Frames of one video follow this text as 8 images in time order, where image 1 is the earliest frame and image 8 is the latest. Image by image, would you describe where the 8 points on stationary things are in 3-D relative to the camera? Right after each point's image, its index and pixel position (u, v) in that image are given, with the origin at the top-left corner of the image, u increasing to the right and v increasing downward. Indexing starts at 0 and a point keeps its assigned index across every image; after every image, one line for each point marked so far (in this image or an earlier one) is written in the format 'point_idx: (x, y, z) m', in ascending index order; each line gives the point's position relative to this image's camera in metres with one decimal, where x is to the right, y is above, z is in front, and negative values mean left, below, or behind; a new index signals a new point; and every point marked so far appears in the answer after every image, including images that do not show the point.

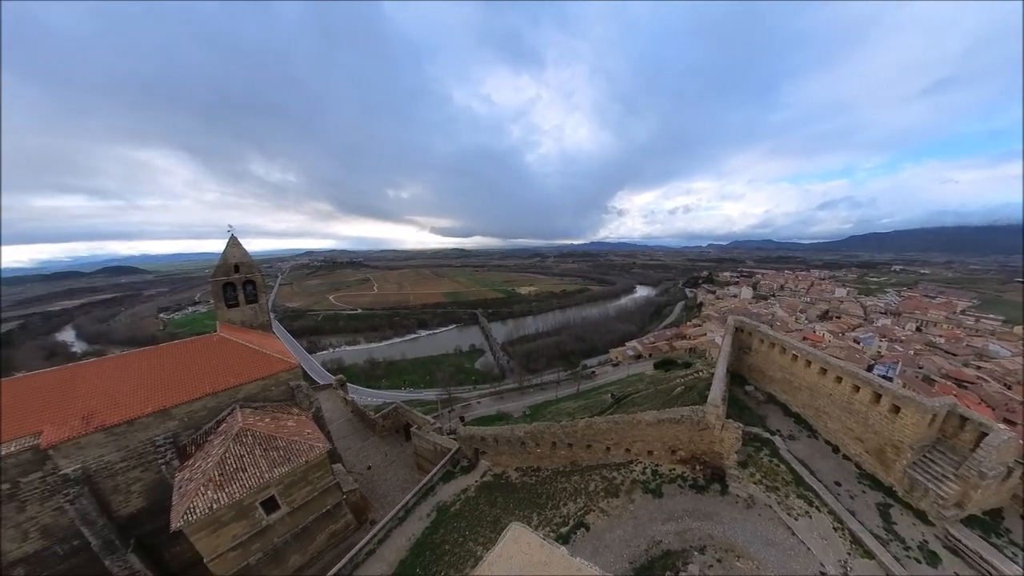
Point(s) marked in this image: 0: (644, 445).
0: (+5.0, -5.9, +14.0) m
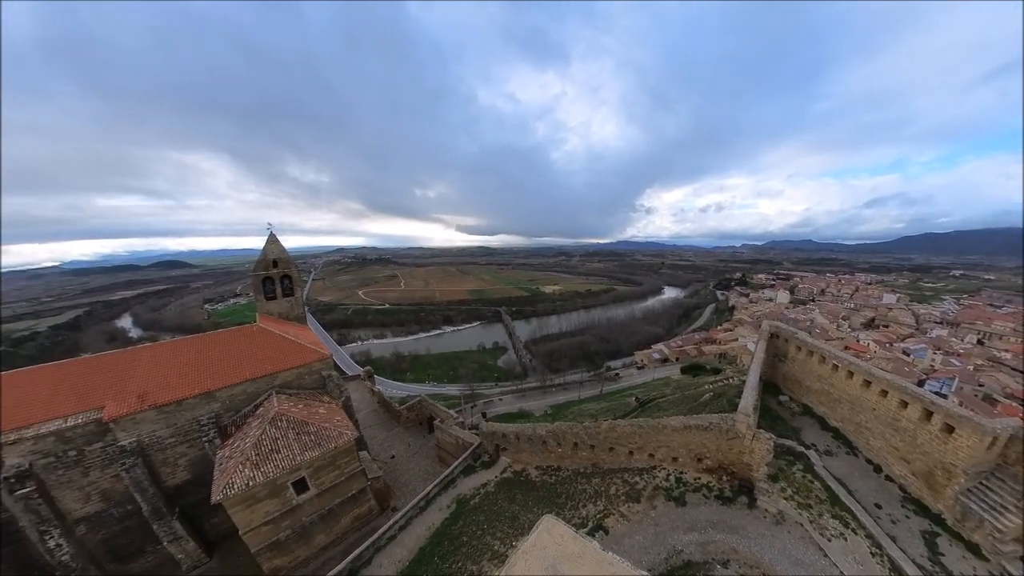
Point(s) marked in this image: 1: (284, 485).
0: (+5.8, -5.9, +13.6) m
1: (-6.9, -6.0, +11.3) m
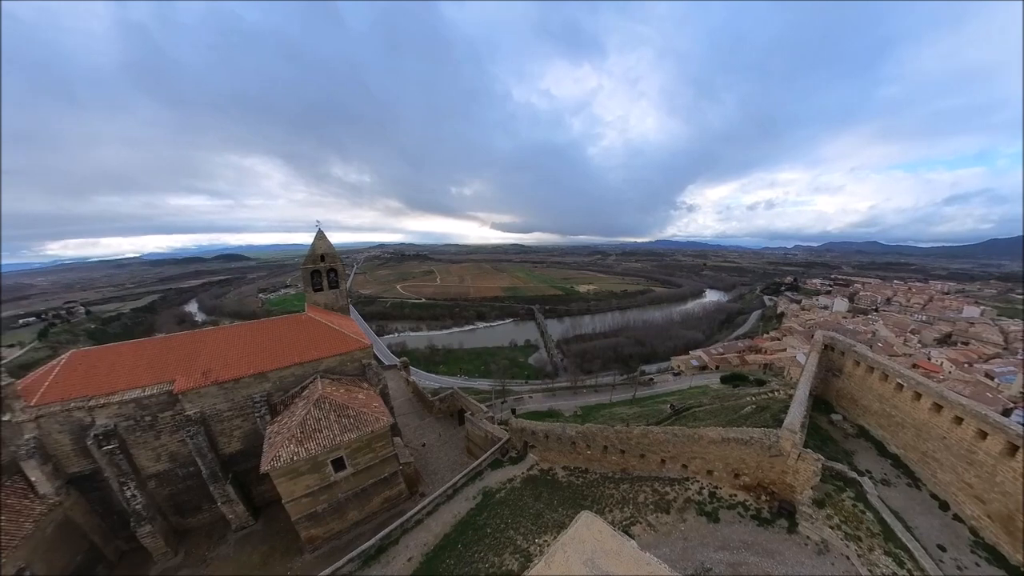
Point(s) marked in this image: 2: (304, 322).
0: (+6.7, -6.0, +12.8) m
1: (-6.2, -5.8, +12.2) m
2: (-8.5, -1.4, +14.9) m
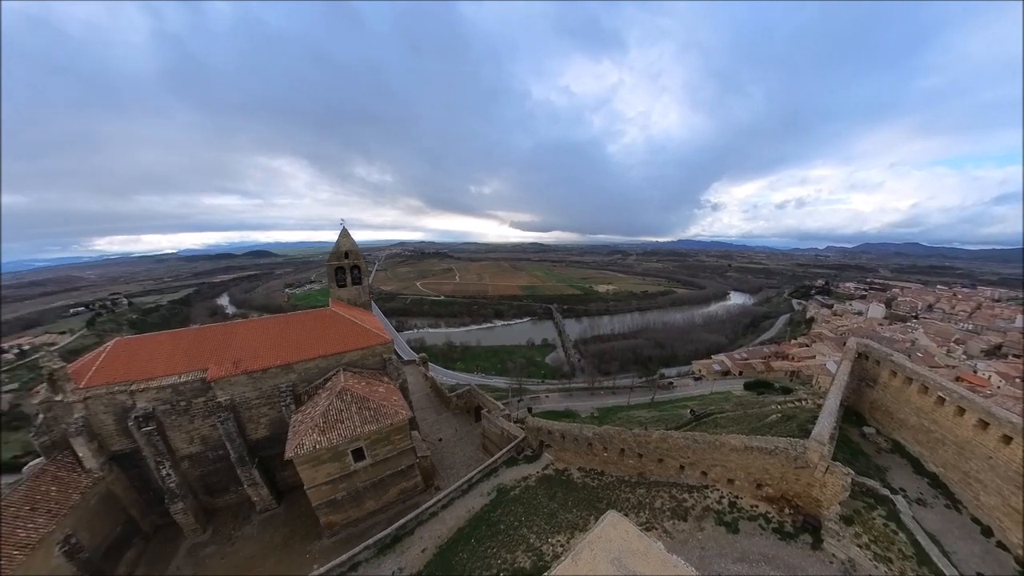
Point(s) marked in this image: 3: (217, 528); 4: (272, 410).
0: (+7.1, -6.1, +12.3) m
1: (-5.8, -5.6, +12.7) m
2: (-7.8, -1.2, +15.5) m
3: (-10.6, -8.5, +12.9) m
4: (-8.8, -4.5, +13.5) m
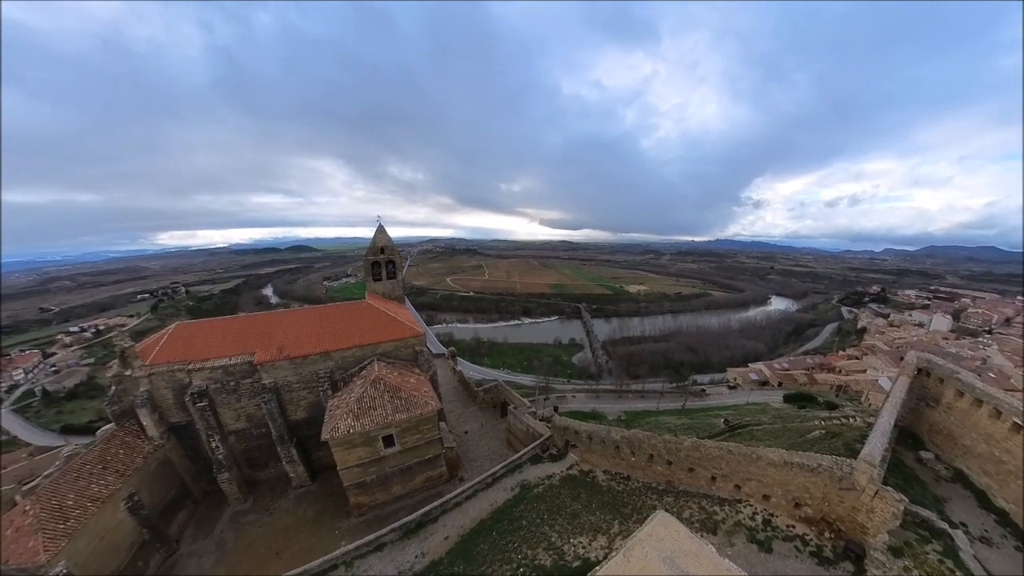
0: (+7.7, -6.2, +11.5) m
1: (-5.0, -5.4, +13.3) m
2: (-6.6, -0.9, +16.4) m
3: (-9.9, -8.1, +14.1) m
4: (-7.9, -4.2, +14.5) m
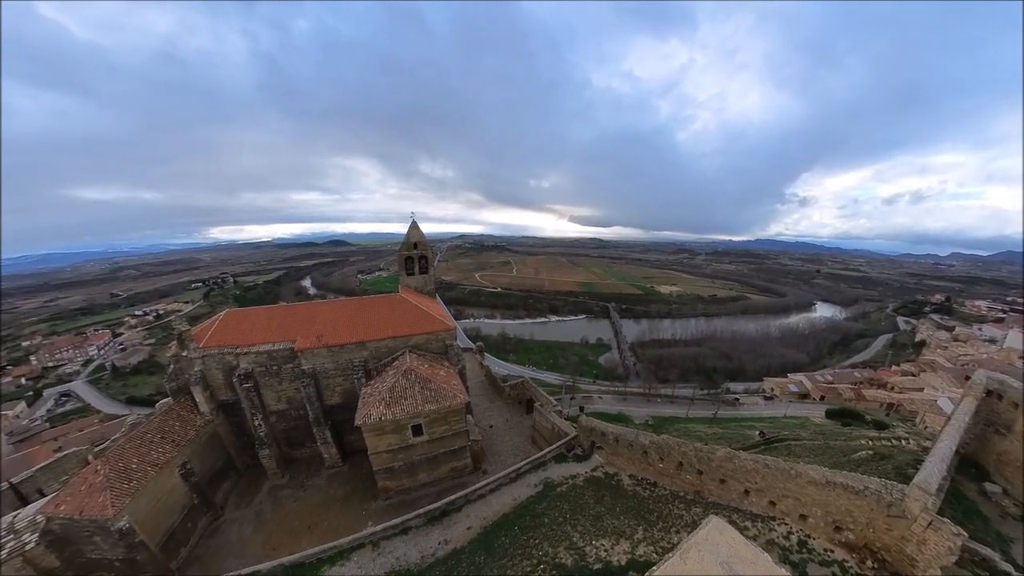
0: (+8.2, -6.3, +10.6) m
1: (-4.2, -5.2, +13.9) m
2: (-5.3, -0.6, +17.0) m
3: (-9.0, -7.8, +15.3) m
4: (-6.9, -3.9, +15.4) m
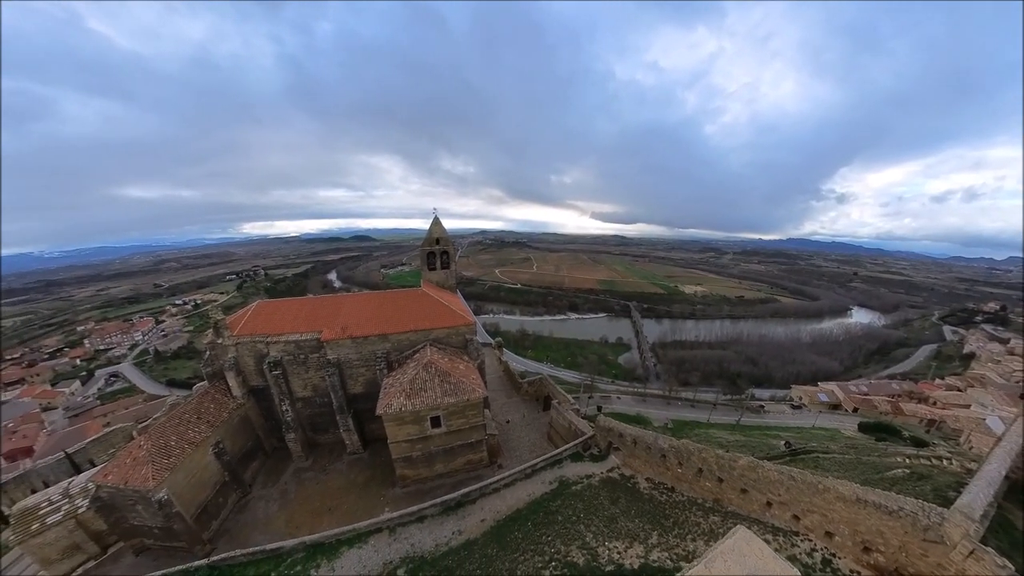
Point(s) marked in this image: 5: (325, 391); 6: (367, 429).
0: (+8.5, -6.4, +10.1) m
1: (-3.6, -5.0, +14.3) m
2: (-4.3, -0.3, +17.4) m
3: (-8.3, -7.4, +16.1) m
4: (-6.2, -3.6, +15.9) m
5: (-7.9, -4.5, +15.9) m
6: (-6.4, -6.5, +16.8) m
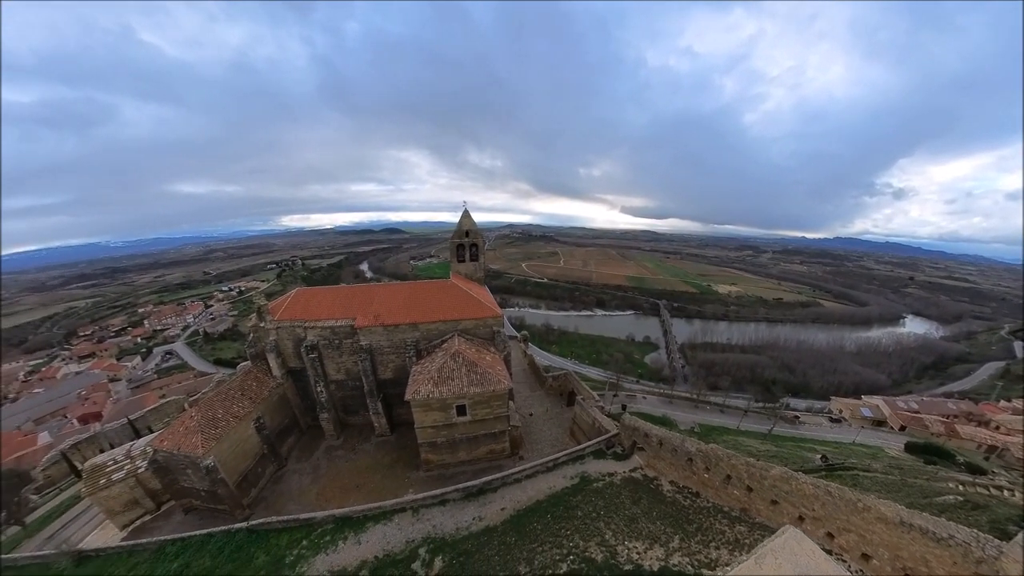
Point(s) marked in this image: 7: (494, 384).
0: (+8.8, -6.5, +9.3) m
1: (-2.7, -4.7, +14.8) m
2: (-3.0, +0.1, +17.8) m
3: (-7.3, -6.9, +17.1) m
4: (-5.1, -3.2, +16.6) m
5: (-6.9, -4.0, +16.8) m
6: (-5.3, -6.0, +17.5) m
7: (-1.0, -3.8, +14.6) m
